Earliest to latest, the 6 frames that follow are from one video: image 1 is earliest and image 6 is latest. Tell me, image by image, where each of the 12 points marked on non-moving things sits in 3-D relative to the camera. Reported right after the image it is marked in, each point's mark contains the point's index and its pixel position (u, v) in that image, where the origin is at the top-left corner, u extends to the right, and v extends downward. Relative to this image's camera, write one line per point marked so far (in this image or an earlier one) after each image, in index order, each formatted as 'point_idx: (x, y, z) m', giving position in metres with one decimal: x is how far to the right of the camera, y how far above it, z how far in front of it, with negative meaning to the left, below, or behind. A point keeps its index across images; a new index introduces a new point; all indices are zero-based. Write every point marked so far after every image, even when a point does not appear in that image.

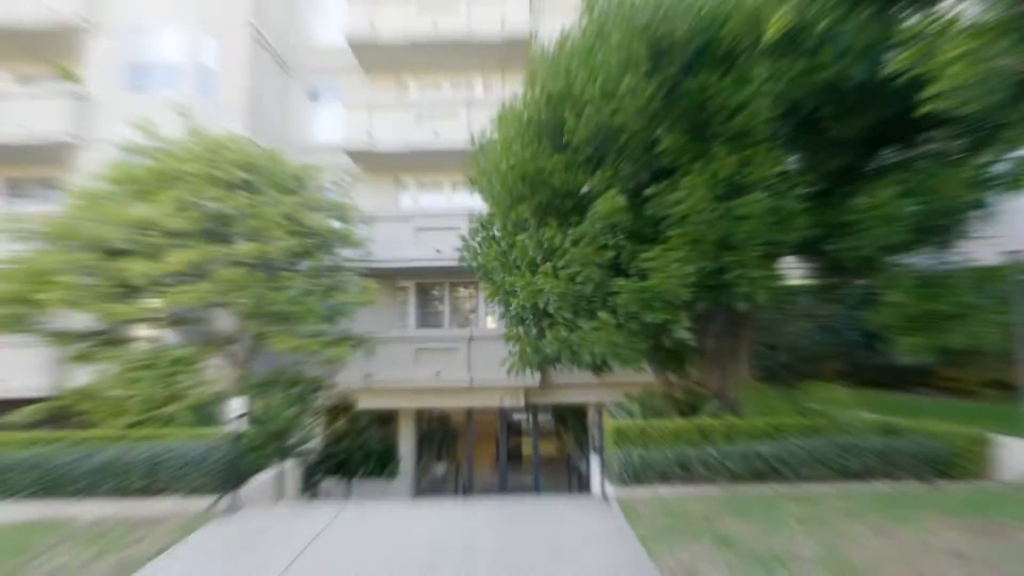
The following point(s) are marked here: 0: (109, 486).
0: (-6.2, -3.3, +4.6) m
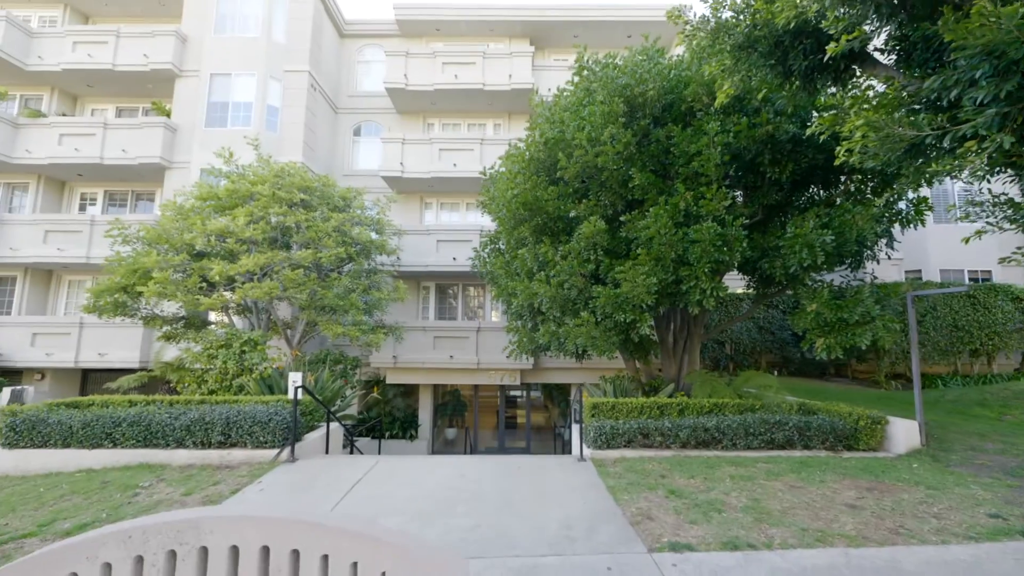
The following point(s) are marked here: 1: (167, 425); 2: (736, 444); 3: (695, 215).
0: (-6.4, -3.1, +6.2) m
1: (-6.8, -2.7, +6.1) m
2: (+4.5, -3.1, +6.2) m
3: (+4.2, +1.7, +6.9) m
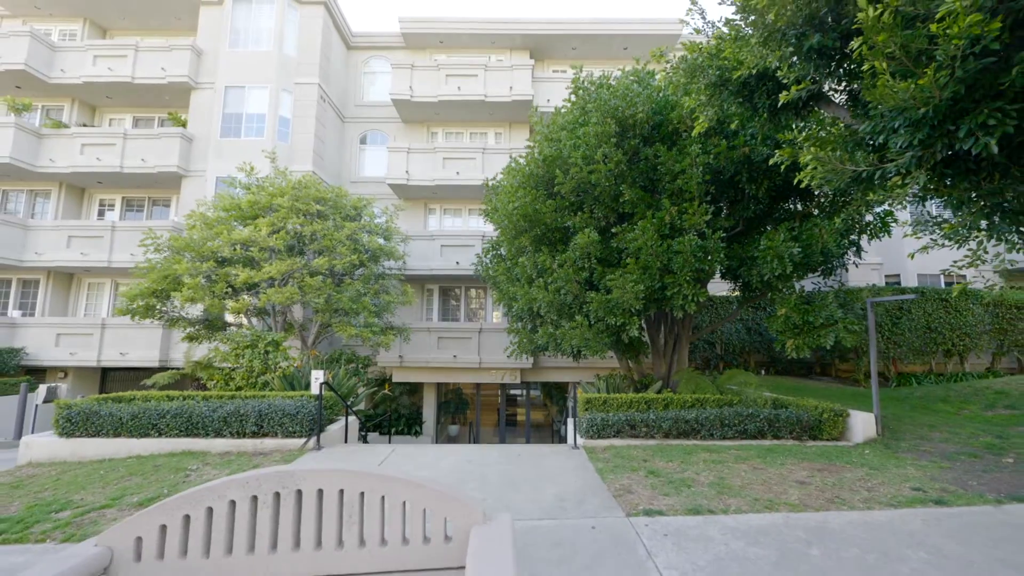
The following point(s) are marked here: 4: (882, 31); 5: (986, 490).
0: (-6.4, -3.3, +6.9) m
1: (-6.8, -2.9, +6.8) m
2: (+4.6, -3.3, +6.9) m
3: (+4.2, +1.5, +7.7) m
4: (+4.1, +2.8, +3.4) m
5: (+7.0, -3.0, +4.5) m
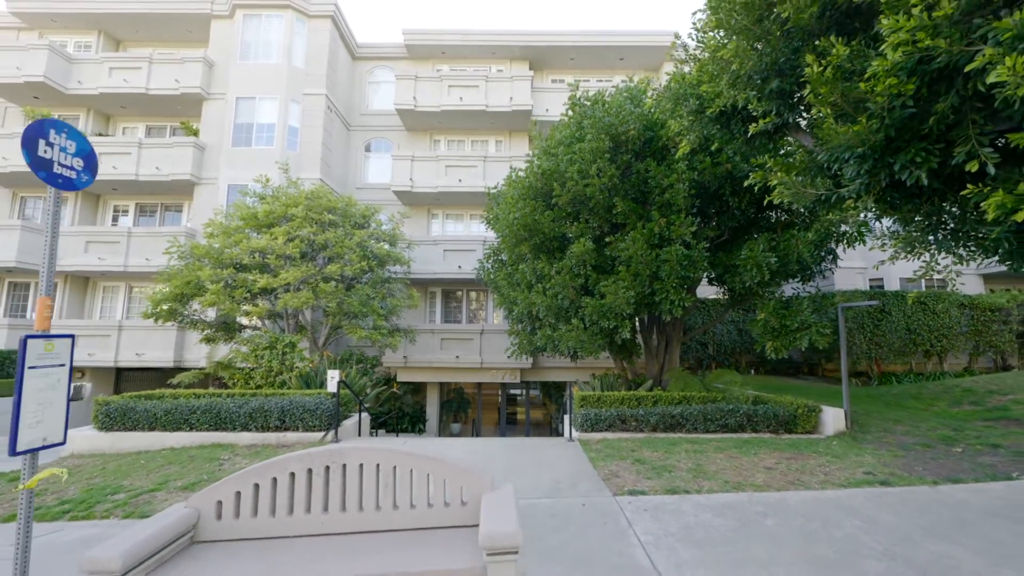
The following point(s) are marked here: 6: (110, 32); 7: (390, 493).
0: (-6.3, -3.4, +7.5) m
1: (-6.8, -3.0, +7.5) m
2: (+4.6, -3.4, +7.6) m
3: (+4.2, +1.4, +8.3) m
4: (+4.1, +2.7, +4.0) m
5: (+7.0, -3.1, +5.1) m
6: (-22.9, +14.6, +17.4) m
7: (-1.3, -2.1, +3.2) m
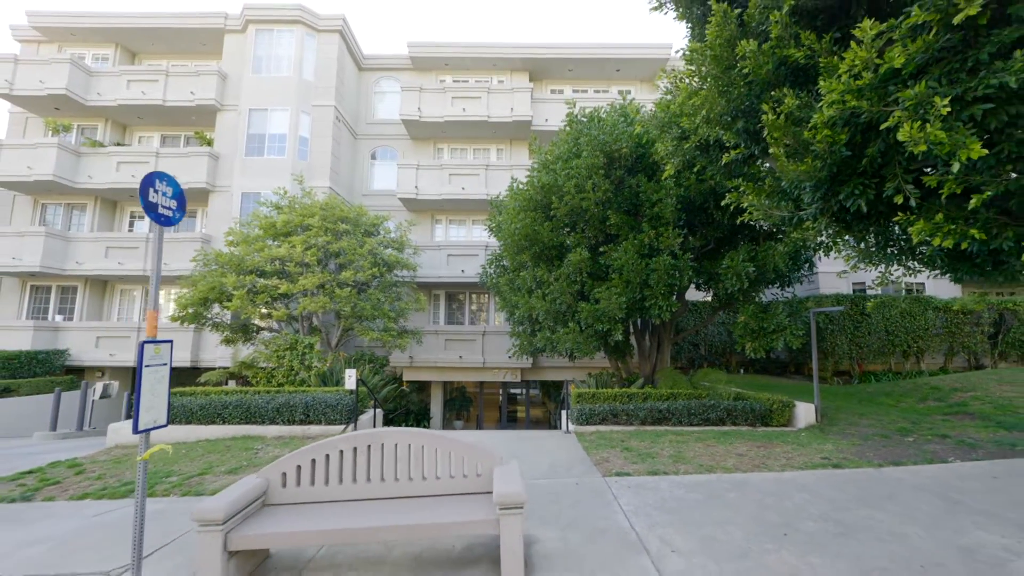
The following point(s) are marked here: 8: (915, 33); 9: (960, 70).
0: (-6.3, -3.6, +8.3) m
1: (-6.7, -3.2, +8.2) m
2: (+4.6, -3.6, +8.3) m
3: (+4.3, +1.2, +9.1) m
4: (+4.2, +2.5, +4.8) m
5: (+7.0, -3.3, +5.9) m
6: (-22.8, +14.4, +18.1) m
7: (-1.2, -2.3, +3.9) m
8: (+5.0, +3.1, +3.8) m
9: (+5.3, +2.6, +3.6) m
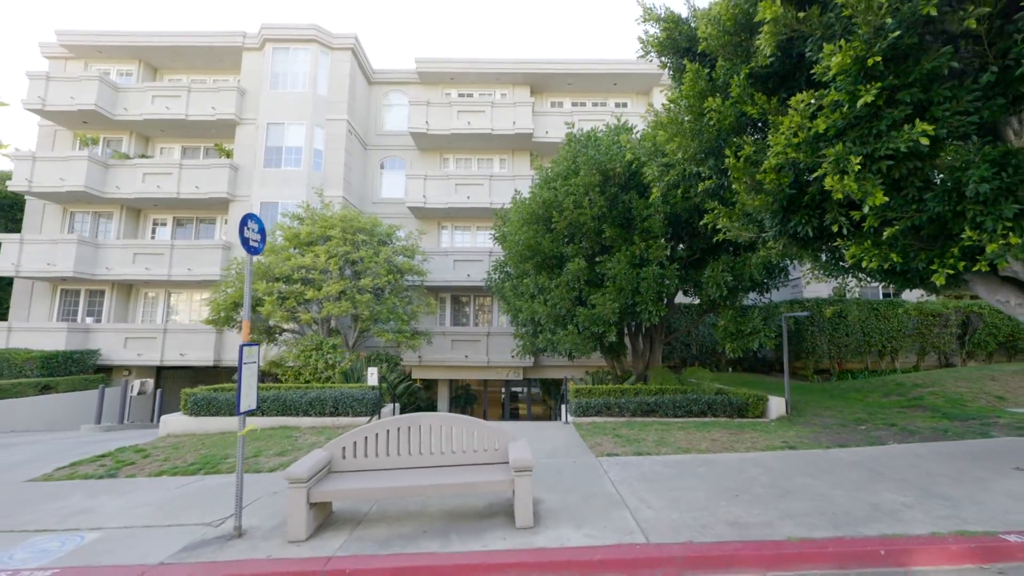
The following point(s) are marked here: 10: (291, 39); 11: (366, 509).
0: (-6.1, -3.8, +9.3) m
1: (-6.6, -3.4, +9.3) m
2: (+4.8, -3.8, +9.4) m
3: (+4.4, +1.0, +10.1) m
4: (+4.3, +2.3, +5.8) m
5: (+7.2, -3.5, +7.0) m
6: (-22.7, +14.2, +19.1) m
7: (-1.0, -2.5, +5.0) m
8: (+5.1, +2.9, +4.8) m
9: (+5.5, +2.4, +4.7) m
10: (-13.1, +14.7, +18.1) m
11: (-2.4, -3.6, +5.0) m
